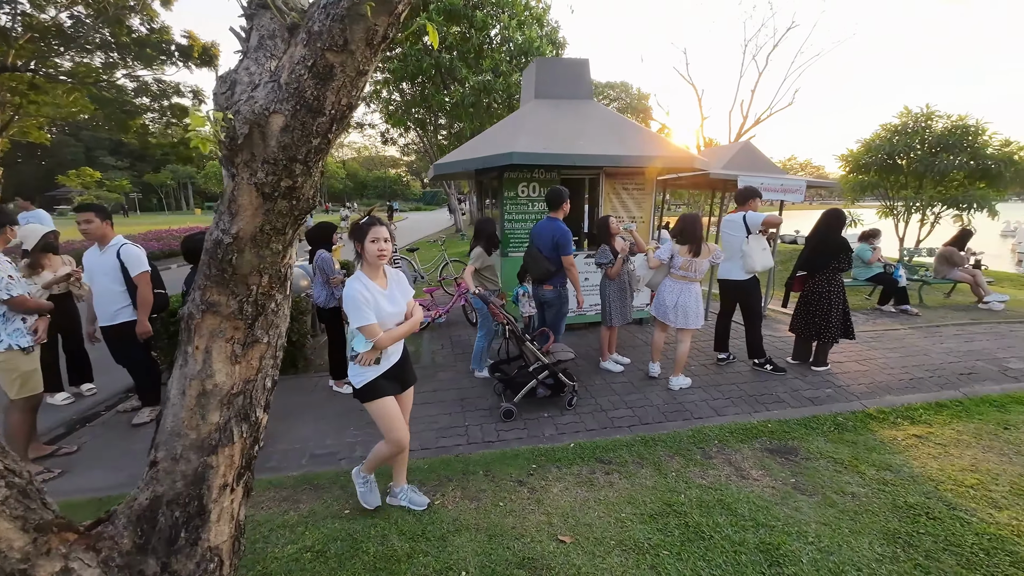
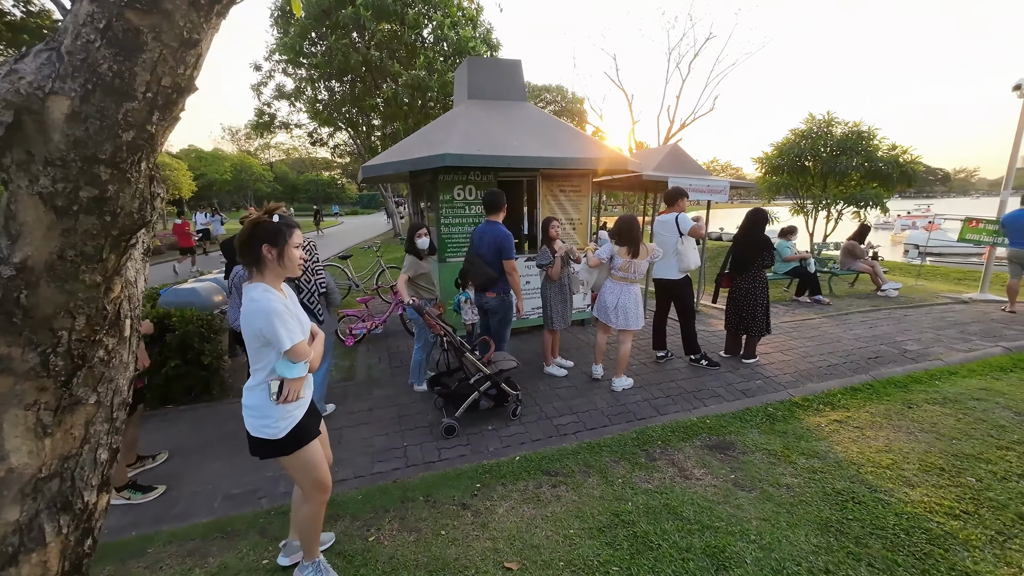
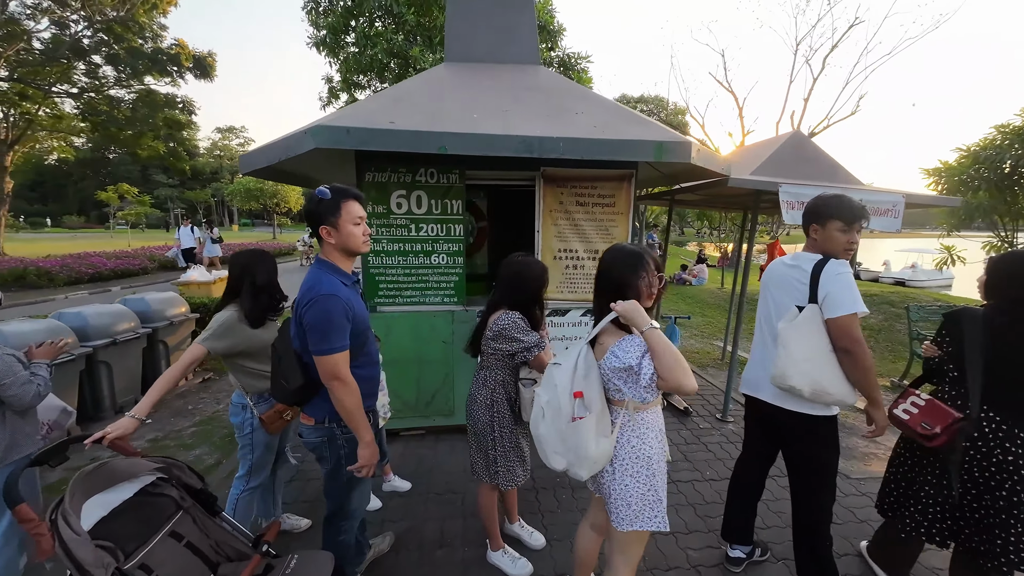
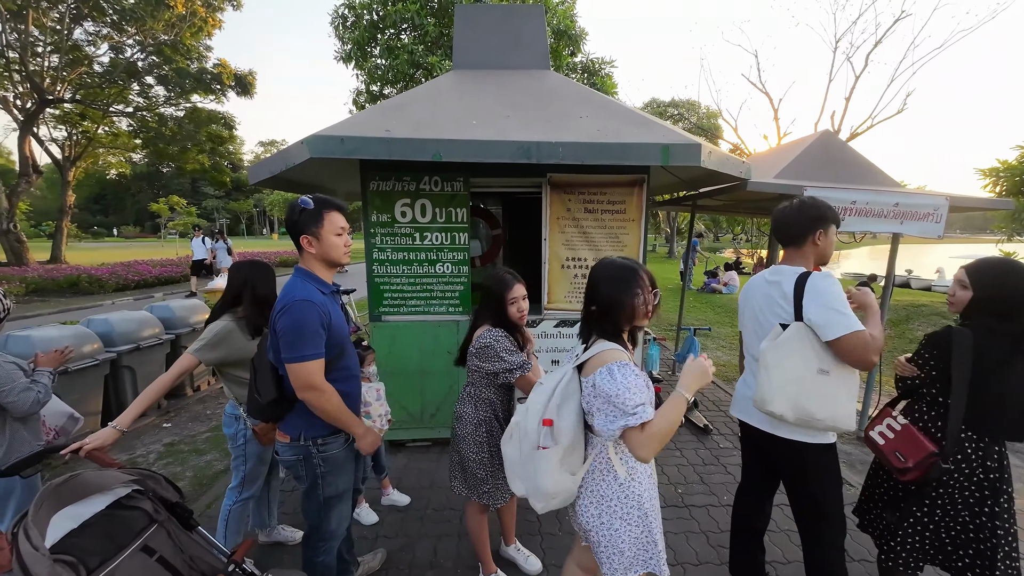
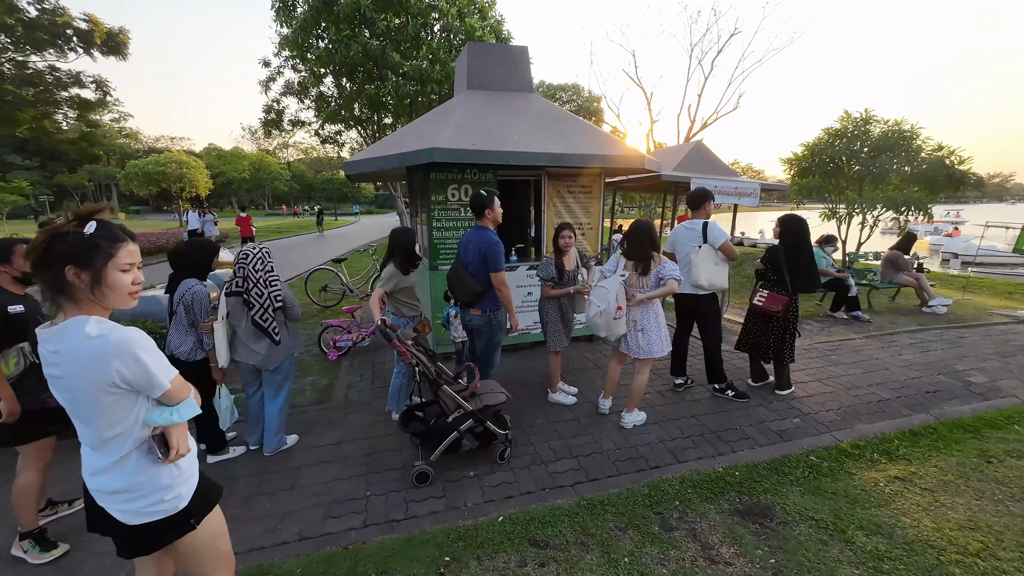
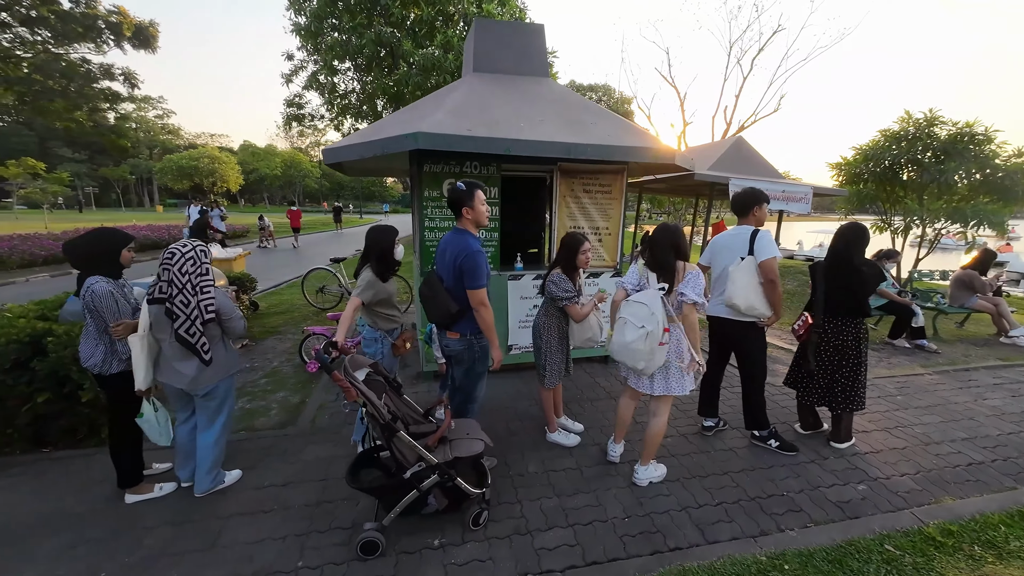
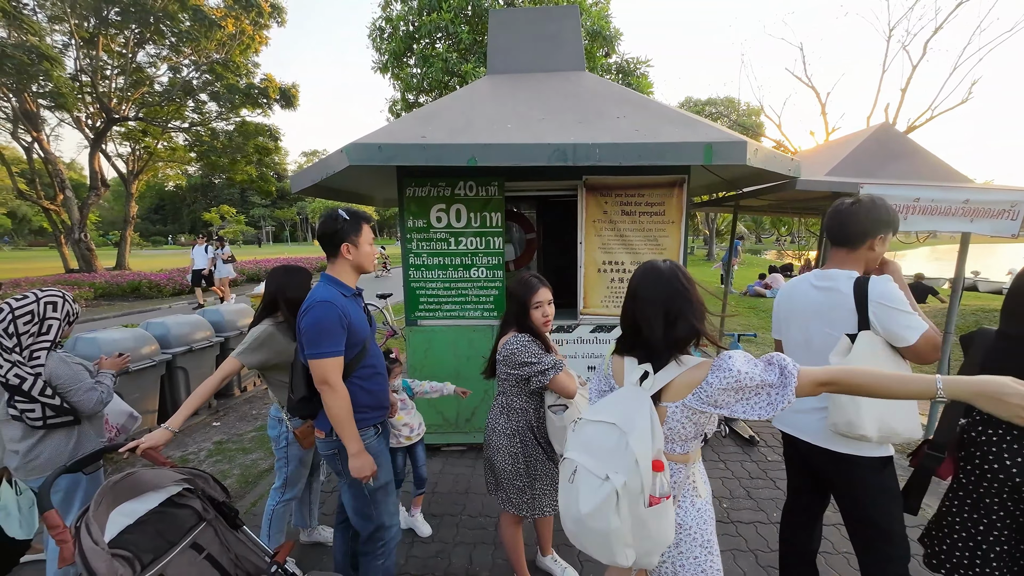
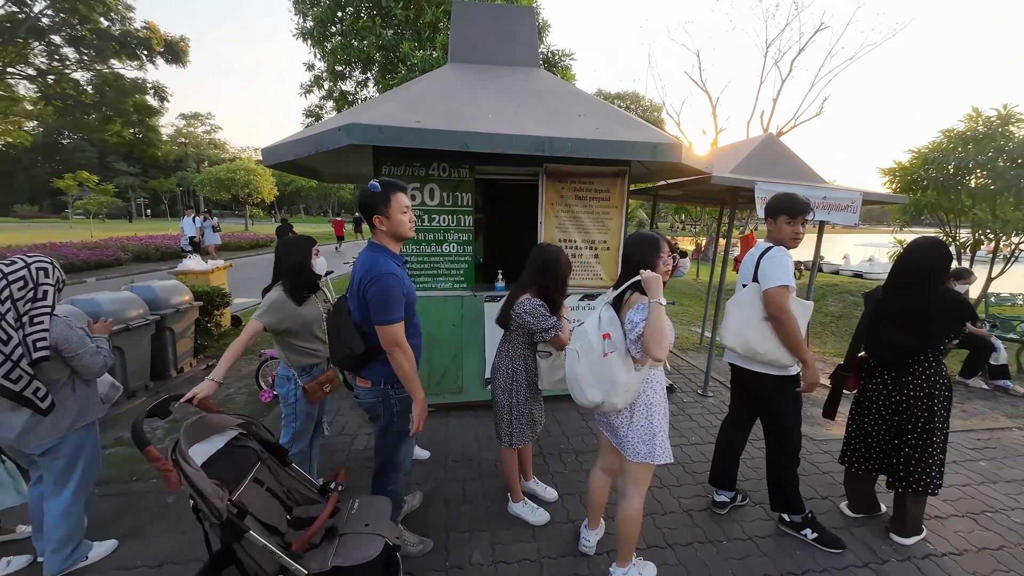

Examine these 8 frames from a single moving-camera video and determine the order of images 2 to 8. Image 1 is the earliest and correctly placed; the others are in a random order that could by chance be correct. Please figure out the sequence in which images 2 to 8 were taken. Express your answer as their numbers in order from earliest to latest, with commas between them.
2, 5, 6, 8, 3, 4, 7
